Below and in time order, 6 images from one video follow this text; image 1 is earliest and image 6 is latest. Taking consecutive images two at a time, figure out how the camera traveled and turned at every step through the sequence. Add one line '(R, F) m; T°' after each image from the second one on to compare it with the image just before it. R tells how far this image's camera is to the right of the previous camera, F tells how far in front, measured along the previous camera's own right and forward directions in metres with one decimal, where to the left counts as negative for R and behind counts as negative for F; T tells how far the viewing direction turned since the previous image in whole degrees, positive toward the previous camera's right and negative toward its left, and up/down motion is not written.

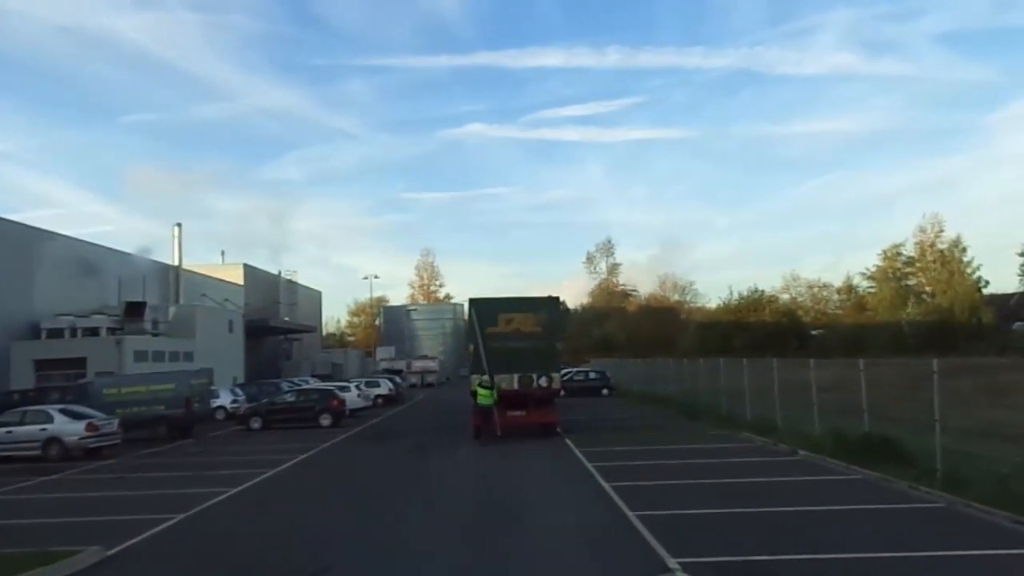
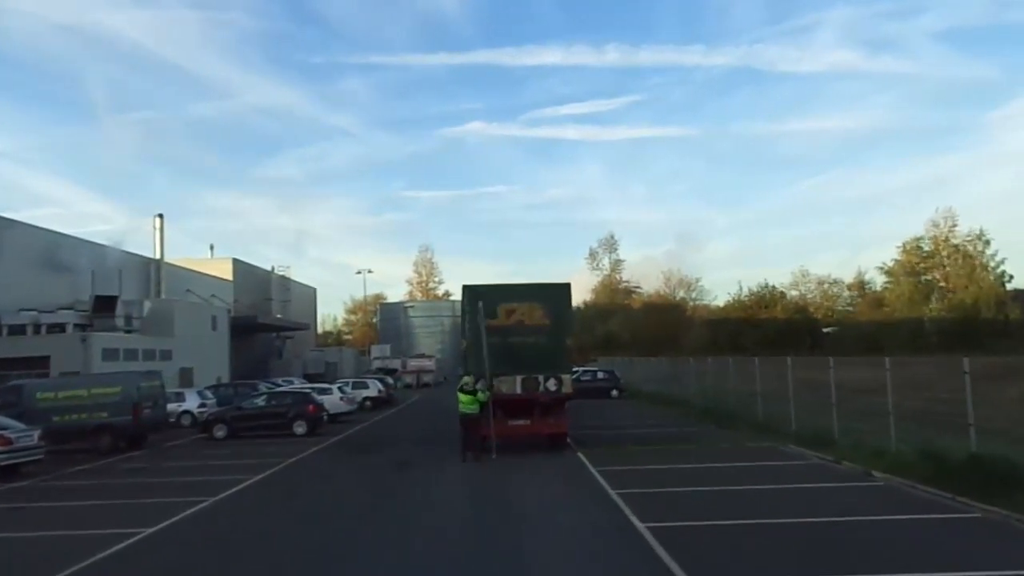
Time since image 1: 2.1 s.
(-0.1, +4.4) m; 0°
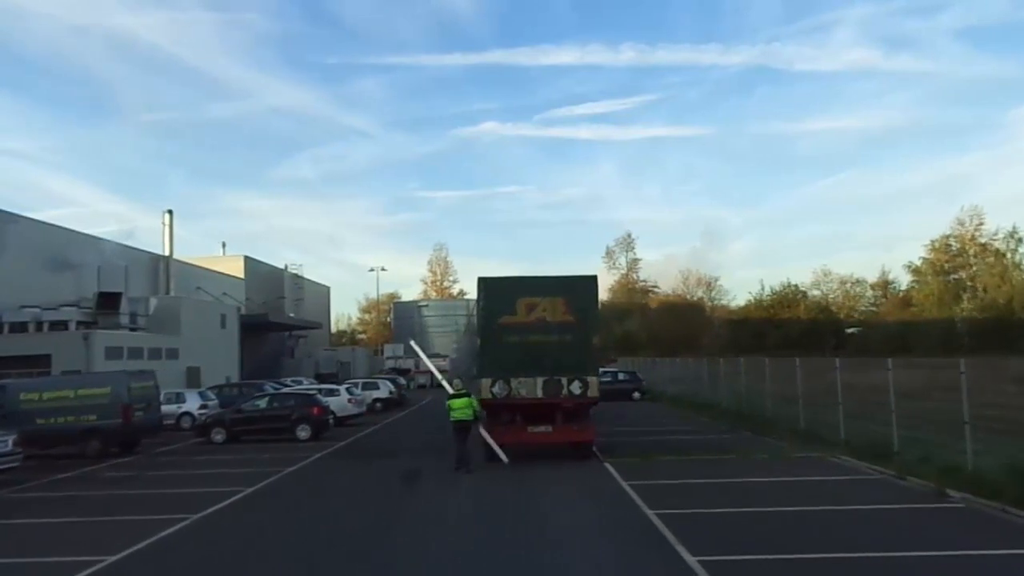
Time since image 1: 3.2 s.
(-0.2, +2.1) m; -1°
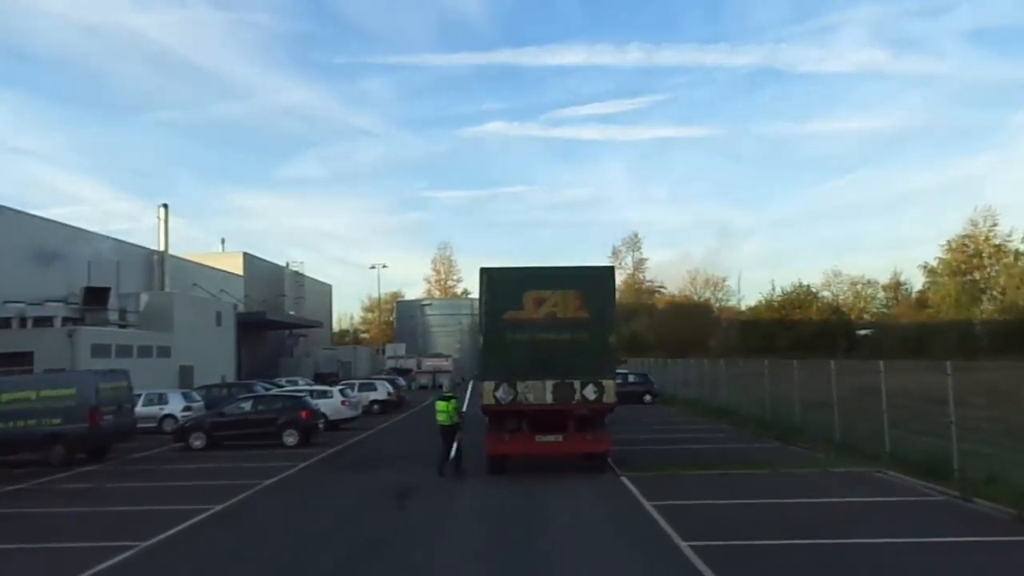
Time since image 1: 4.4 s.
(-0.1, +2.3) m; 0°
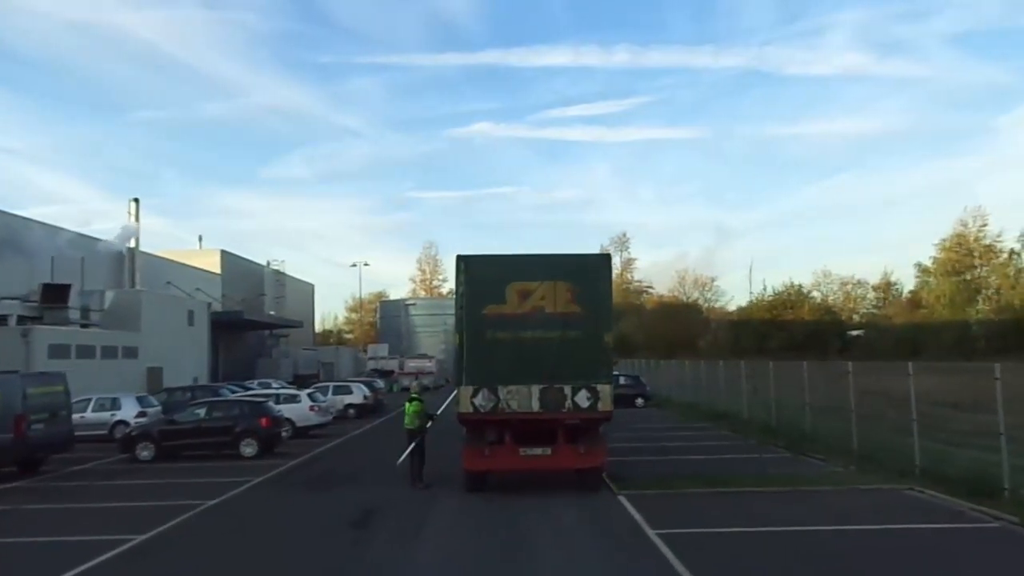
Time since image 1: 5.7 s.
(+0.1, +2.4) m; +1°
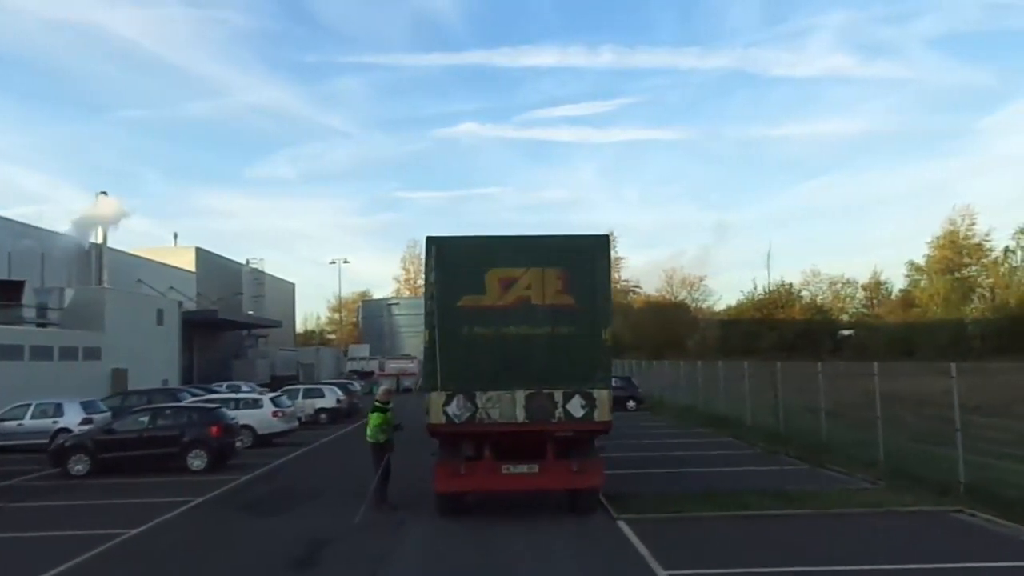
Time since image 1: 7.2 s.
(+0.1, +2.5) m; +1°
